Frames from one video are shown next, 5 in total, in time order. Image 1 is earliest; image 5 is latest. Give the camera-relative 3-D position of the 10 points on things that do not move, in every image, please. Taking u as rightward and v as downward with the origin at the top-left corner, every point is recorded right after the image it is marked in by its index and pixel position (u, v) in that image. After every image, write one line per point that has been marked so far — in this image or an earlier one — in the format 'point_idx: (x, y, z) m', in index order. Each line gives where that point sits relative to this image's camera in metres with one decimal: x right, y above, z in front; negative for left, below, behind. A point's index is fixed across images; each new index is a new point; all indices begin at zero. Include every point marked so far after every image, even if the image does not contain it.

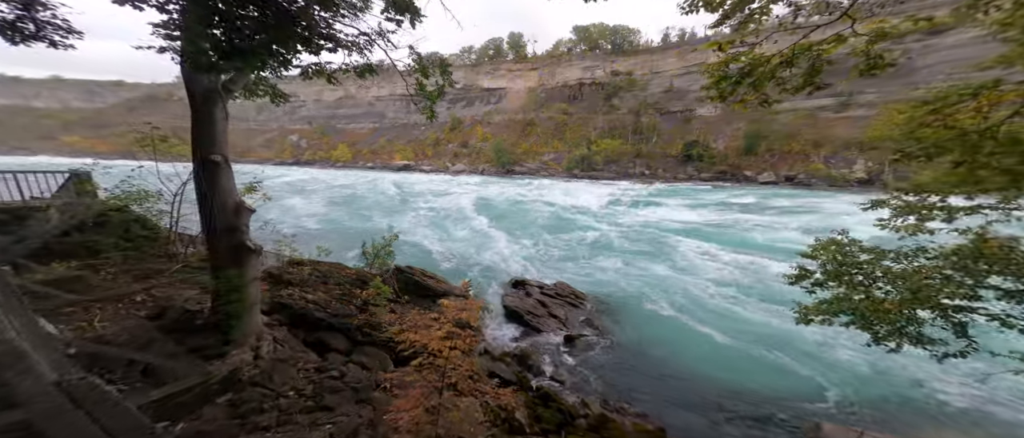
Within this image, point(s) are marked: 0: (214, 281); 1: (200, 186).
0: (-2.7, -0.6, +3.2) m
1: (-2.7, +0.3, +3.1) m
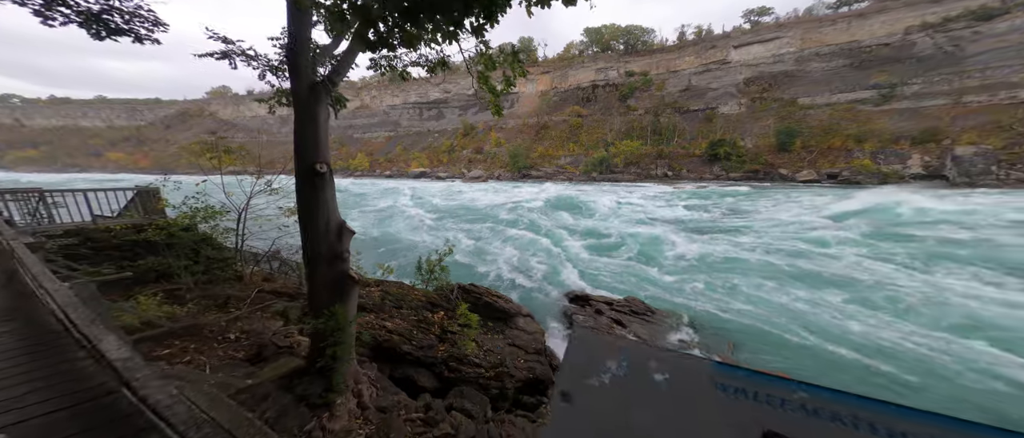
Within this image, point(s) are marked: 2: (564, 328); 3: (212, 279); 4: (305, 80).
0: (-1.5, -0.8, +2.8) m
1: (-1.5, +0.1, +2.6) m
2: (+1.0, -2.2, +7.2) m
3: (-4.2, -0.8, +5.0) m
4: (-1.4, +1.0, +2.5) m
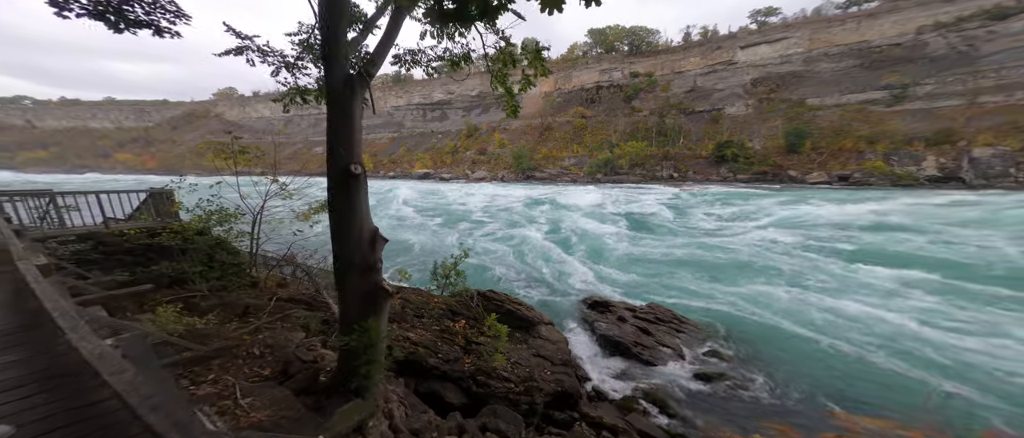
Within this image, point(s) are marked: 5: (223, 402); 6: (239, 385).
0: (-1.2, -0.9, +2.6) m
1: (-1.2, +0.1, +2.4) m
2: (+1.4, -2.2, +6.9) m
3: (-3.8, -0.9, +4.8) m
4: (-1.1, +0.9, +2.3) m
5: (-2.0, -1.3, +2.5) m
6: (-2.0, -1.3, +2.8) m
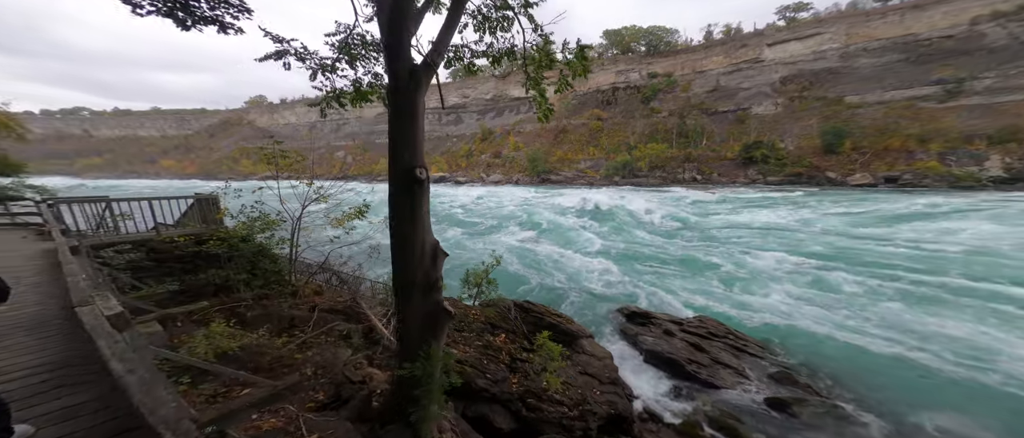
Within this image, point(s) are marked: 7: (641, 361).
0: (-0.7, -0.9, +2.3) m
1: (-0.7, 0.0, +2.1) m
2: (+2.1, -2.3, +6.5) m
3: (-3.2, -1.0, +4.7) m
4: (-0.6, +0.8, +2.0) m
5: (-1.6, -1.4, +2.3) m
6: (-1.5, -1.4, +2.5) m
7: (+2.2, -2.4, +6.0) m
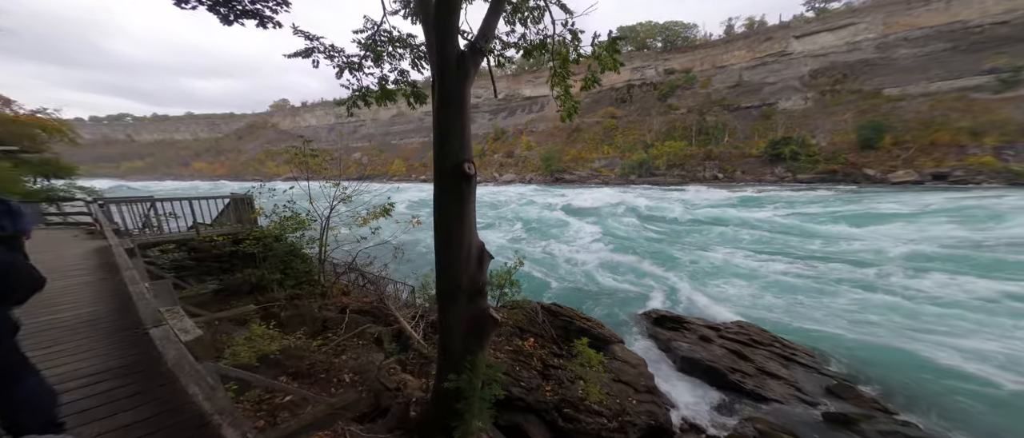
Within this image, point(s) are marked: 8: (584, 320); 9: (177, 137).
0: (-0.4, -0.9, +2.1) m
1: (-0.4, 0.0, +2.0) m
2: (+2.6, -2.3, +6.2) m
3: (-2.8, -1.0, +4.7) m
4: (-0.3, +0.8, +1.9) m
5: (-1.3, -1.4, +2.2) m
6: (-1.2, -1.4, +2.4) m
7: (+2.7, -2.4, +5.7) m
8: (+1.2, -1.6, +5.8) m
9: (-11.4, +2.8, +12.4) m
